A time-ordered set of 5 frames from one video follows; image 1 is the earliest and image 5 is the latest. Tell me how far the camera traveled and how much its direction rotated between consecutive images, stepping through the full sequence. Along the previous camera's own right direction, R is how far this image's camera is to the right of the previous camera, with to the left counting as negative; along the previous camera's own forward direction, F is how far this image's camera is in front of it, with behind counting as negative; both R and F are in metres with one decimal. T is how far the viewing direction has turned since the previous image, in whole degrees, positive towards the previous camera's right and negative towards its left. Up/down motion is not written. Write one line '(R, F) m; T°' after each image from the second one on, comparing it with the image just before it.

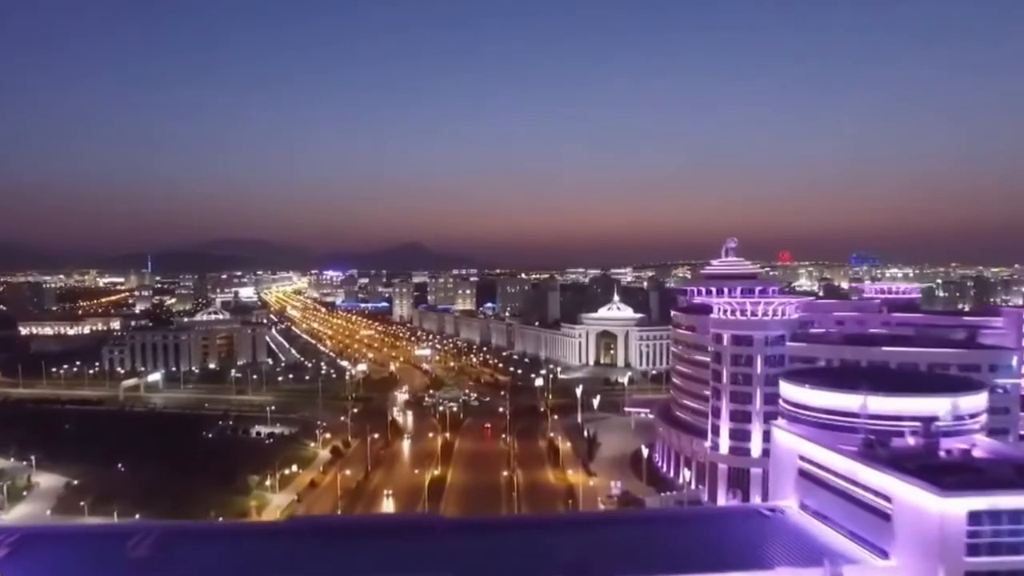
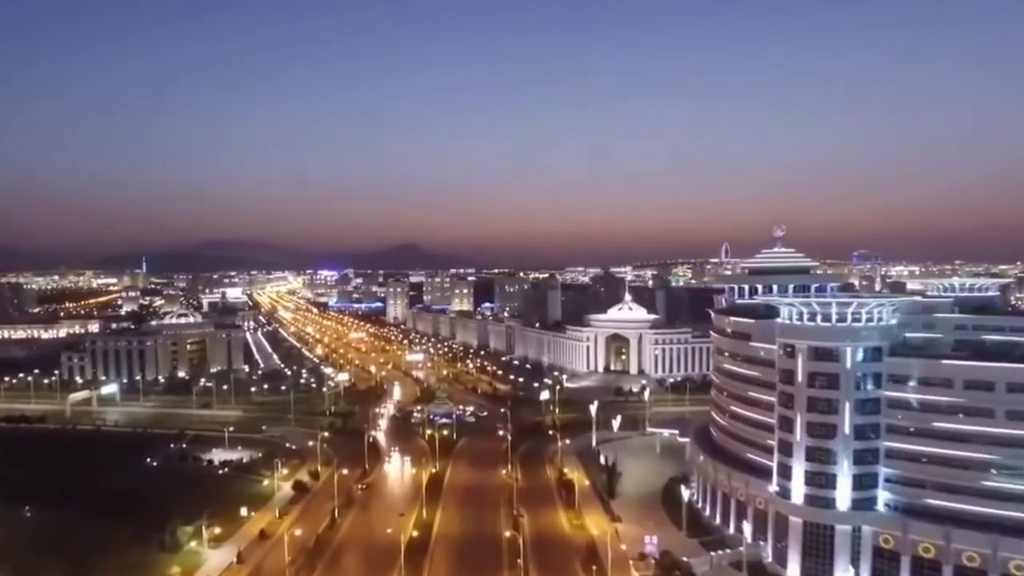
(-0.2, +8.9) m; 0°
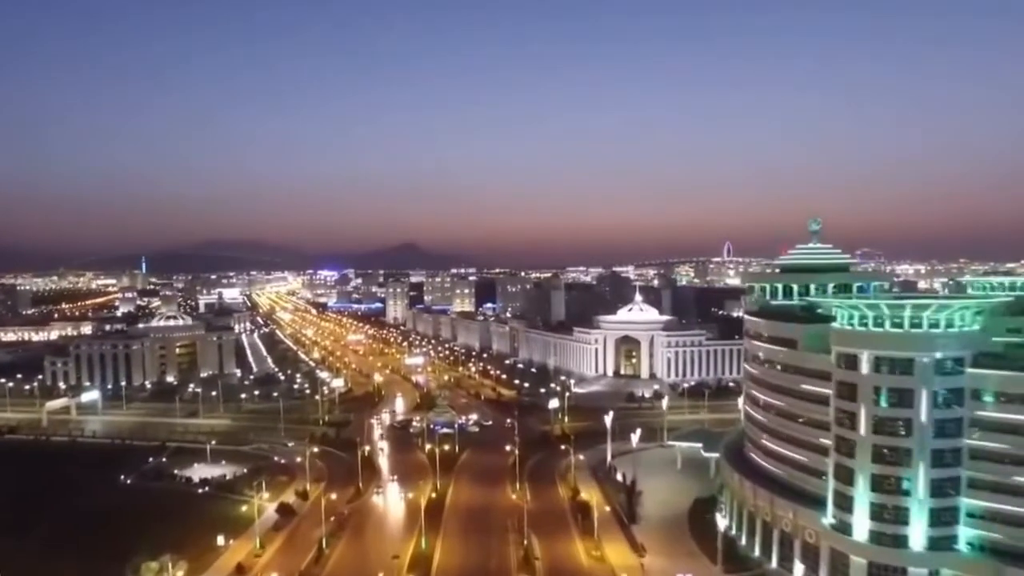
(-0.3, +4.1) m; 0°
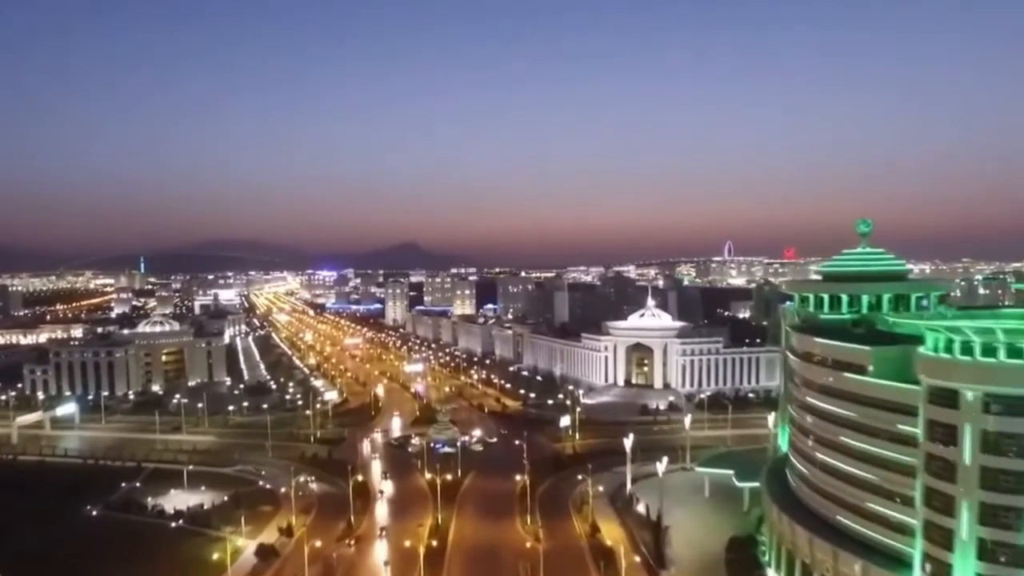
(-0.5, +4.4) m; 0°
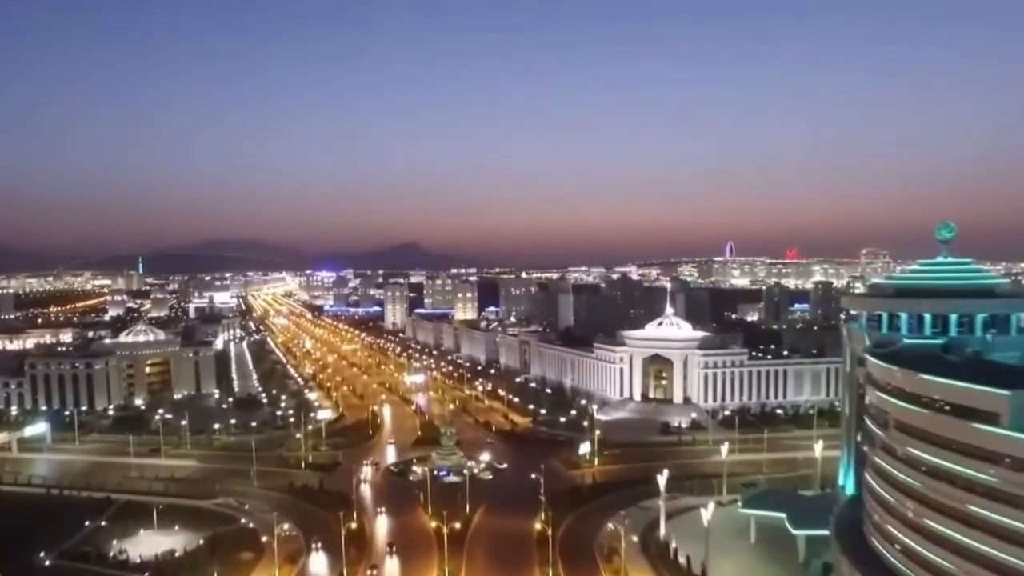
(-0.7, +5.1) m; 0°
